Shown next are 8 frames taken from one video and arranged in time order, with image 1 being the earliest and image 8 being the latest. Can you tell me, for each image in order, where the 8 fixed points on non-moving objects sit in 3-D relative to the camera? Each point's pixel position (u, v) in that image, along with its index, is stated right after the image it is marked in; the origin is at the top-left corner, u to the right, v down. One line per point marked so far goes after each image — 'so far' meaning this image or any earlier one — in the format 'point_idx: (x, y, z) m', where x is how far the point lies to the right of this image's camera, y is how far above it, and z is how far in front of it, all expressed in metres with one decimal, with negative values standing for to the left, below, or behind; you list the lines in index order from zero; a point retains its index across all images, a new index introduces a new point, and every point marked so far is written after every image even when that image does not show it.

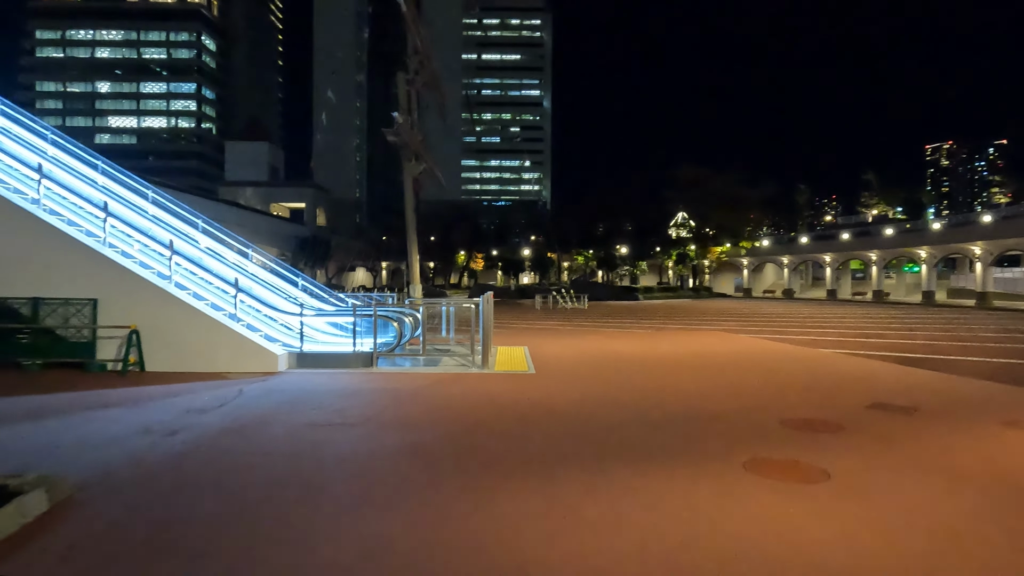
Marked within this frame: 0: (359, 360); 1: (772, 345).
0: (-2.9, -1.4, +10.8) m
1: (+7.5, -1.7, +16.5) m
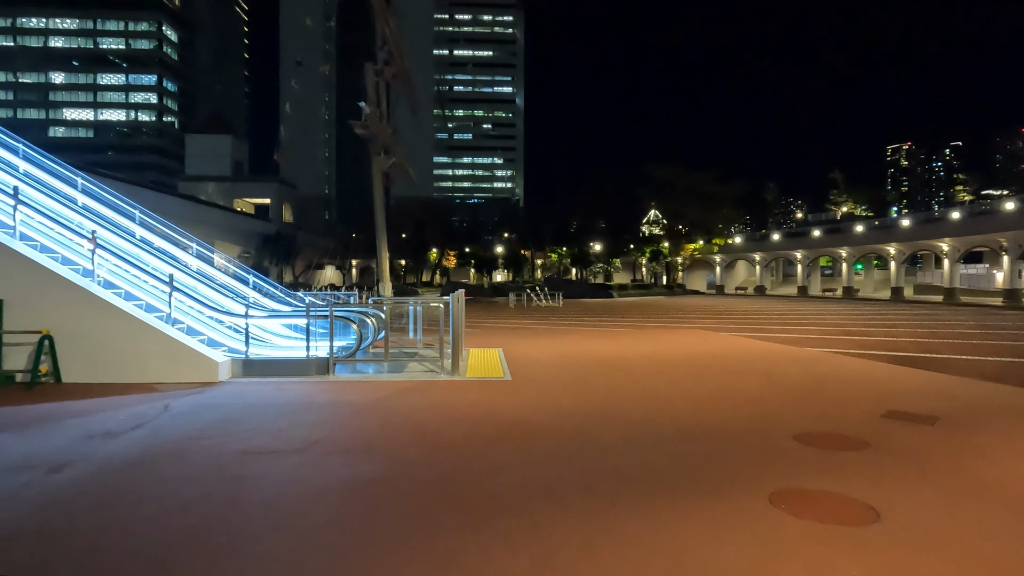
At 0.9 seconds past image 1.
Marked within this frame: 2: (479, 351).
0: (-3.3, -1.3, +9.7) m
1: (+6.8, -1.6, +15.8) m
2: (-0.8, -1.4, +13.0) m
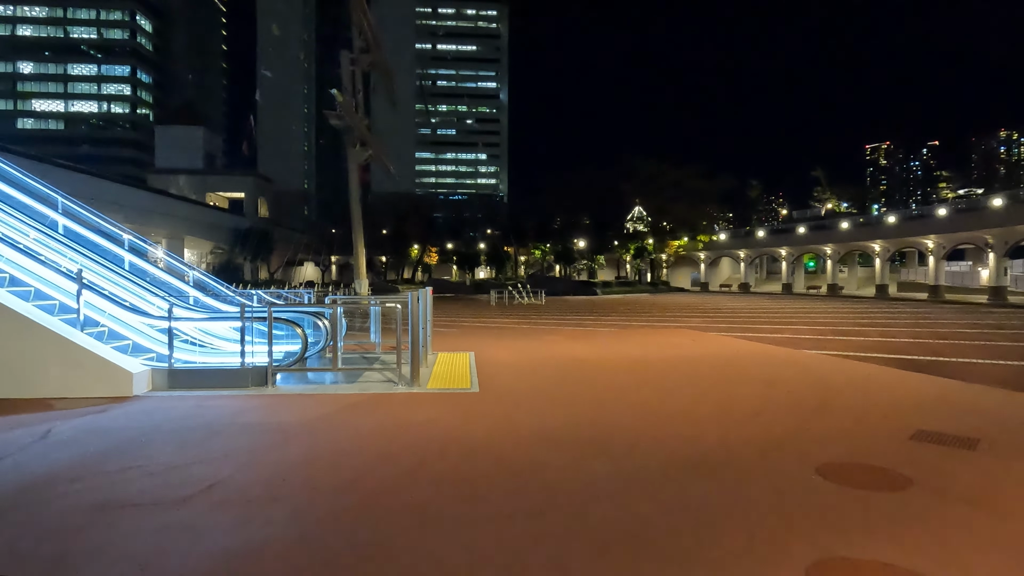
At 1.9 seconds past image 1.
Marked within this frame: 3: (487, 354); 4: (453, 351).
0: (-3.8, -1.3, +8.3) m
1: (+6.2, -1.6, +14.7) m
2: (-1.3, -1.4, +11.7) m
3: (-0.5, -1.5, +12.5) m
4: (-1.3, -1.4, +13.1) m
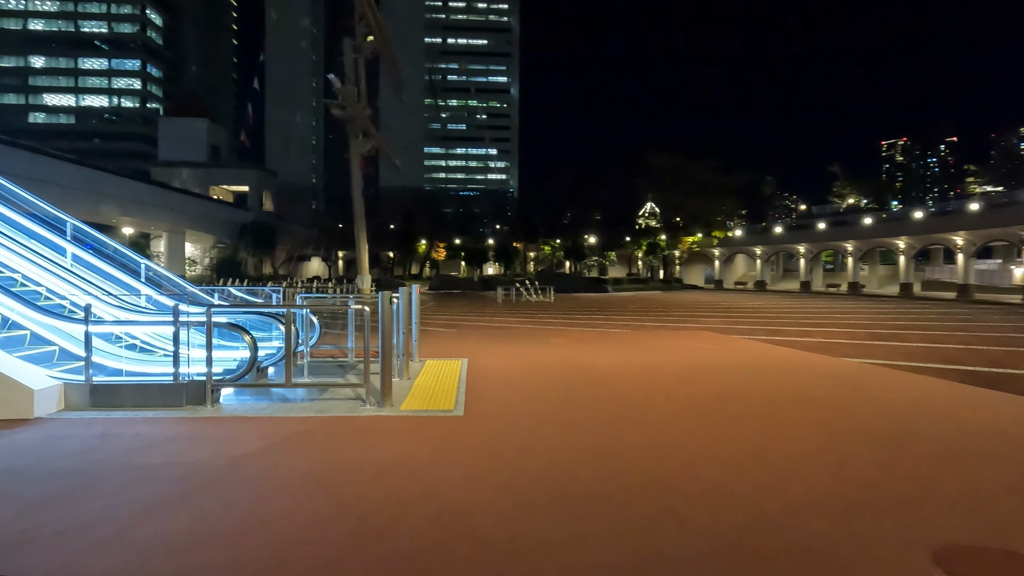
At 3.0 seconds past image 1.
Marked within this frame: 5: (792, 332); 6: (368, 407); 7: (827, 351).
0: (-3.9, -1.3, +6.9) m
1: (+6.2, -1.5, +13.1) m
2: (-1.4, -1.3, +10.2) m
3: (-0.5, -1.4, +11.0) m
4: (-1.3, -1.4, +11.6) m
5: (+9.1, -1.4, +18.8) m
6: (-1.7, -1.4, +6.9) m
7: (+7.8, -1.6, +14.3) m
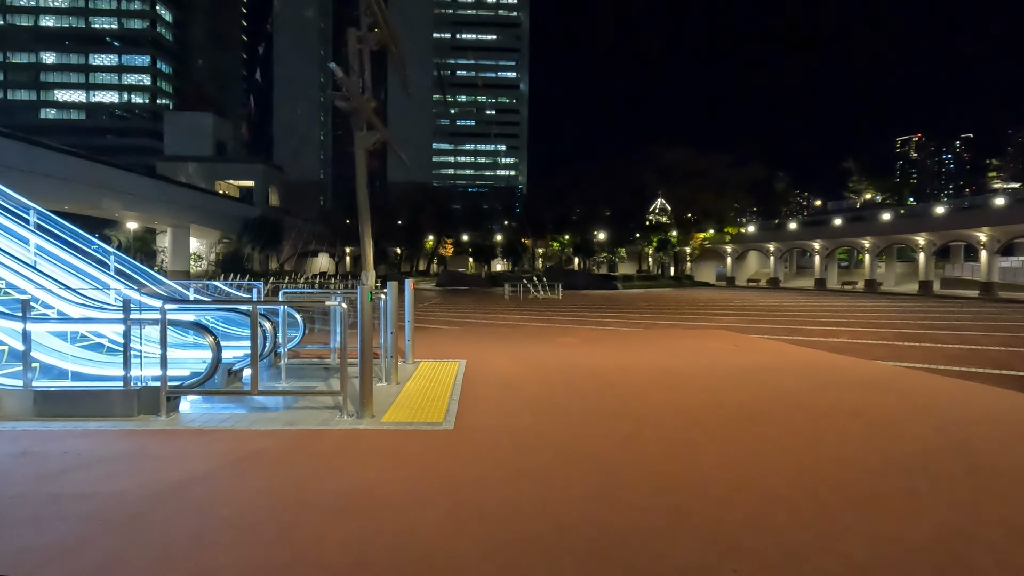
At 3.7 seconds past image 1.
0: (-3.9, -1.2, +6.1) m
1: (+6.3, -1.5, +12.1) m
2: (-1.3, -1.3, +9.3) m
3: (-0.5, -1.3, +10.1) m
4: (-1.3, -1.3, +10.7) m
5: (+9.3, -1.3, +17.7) m
6: (-1.7, -1.4, +6.0) m
7: (+7.9, -1.5, +13.3) m
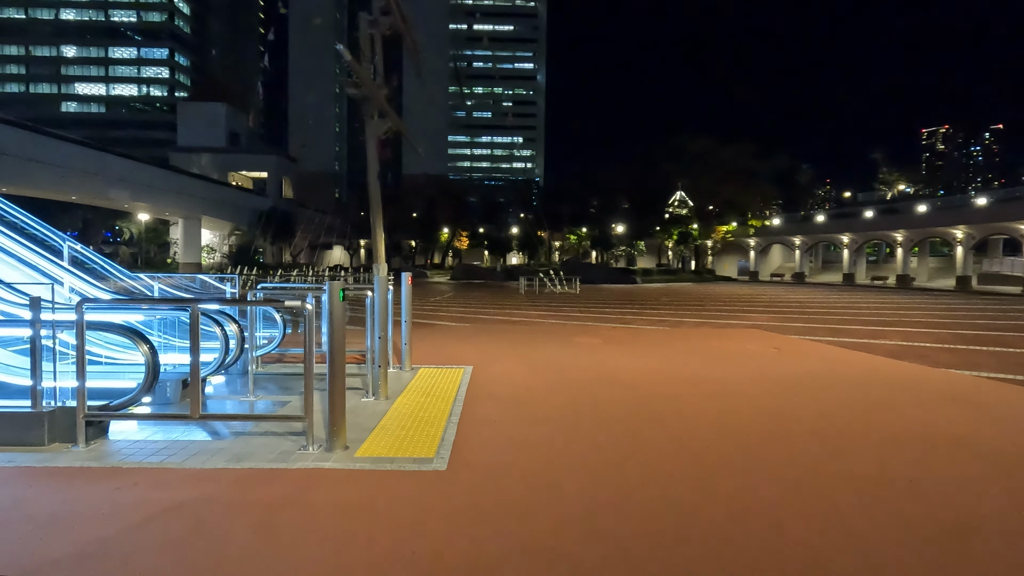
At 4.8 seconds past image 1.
0: (-3.8, -1.2, +4.8) m
1: (+6.5, -1.4, +10.6) m
2: (-1.1, -1.2, +8.1) m
3: (-0.2, -1.3, +8.8) m
4: (-1.0, -1.2, +9.4) m
5: (+9.7, -1.2, +16.1) m
6: (-1.6, -1.3, +4.8) m
7: (+8.2, -1.4, +11.7) m
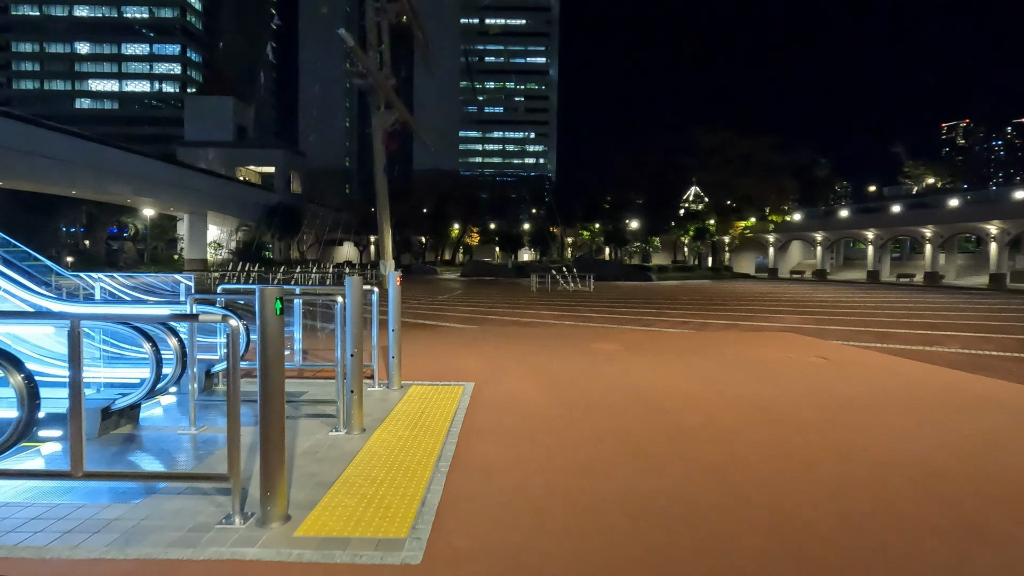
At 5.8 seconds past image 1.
0: (-3.8, -1.2, +3.5) m
1: (+6.7, -1.4, +9.1) m
2: (-1.0, -1.2, +6.7) m
3: (-0.1, -1.3, +7.4) m
4: (-0.9, -1.2, +8.1) m
5: (+10.0, -1.2, +14.6) m
6: (-1.6, -1.4, +3.4) m
7: (+8.3, -1.4, +10.2) m
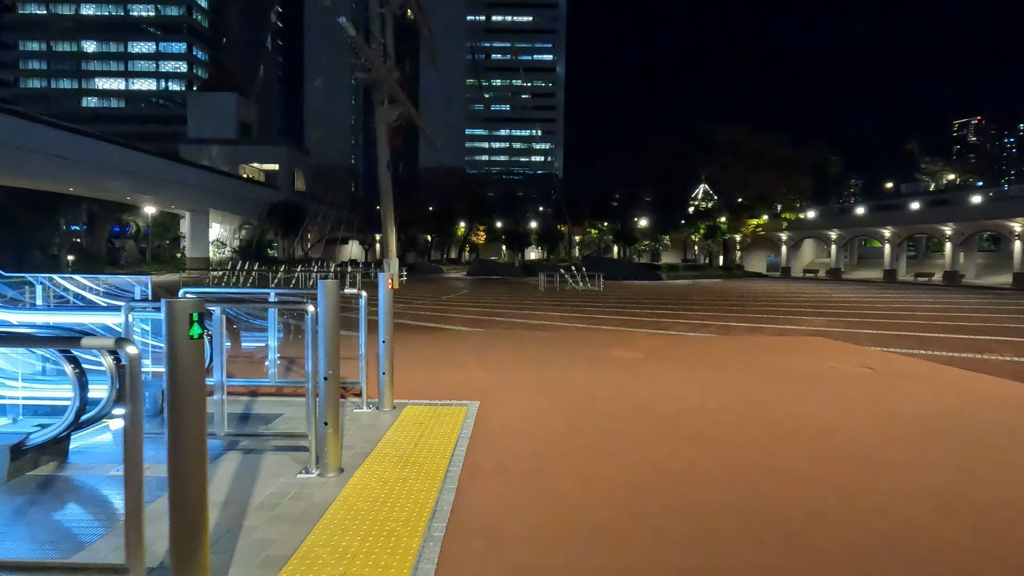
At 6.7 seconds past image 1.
0: (-3.7, -1.2, +2.6) m
1: (+6.8, -1.5, +8.0) m
2: (-0.9, -1.3, +5.7) m
3: (0.0, -1.3, +6.4) m
4: (-0.8, -1.3, +7.1) m
5: (+10.2, -1.2, +13.5) m
6: (-1.5, -1.4, +2.4) m
7: (+8.5, -1.5, +9.1) m
